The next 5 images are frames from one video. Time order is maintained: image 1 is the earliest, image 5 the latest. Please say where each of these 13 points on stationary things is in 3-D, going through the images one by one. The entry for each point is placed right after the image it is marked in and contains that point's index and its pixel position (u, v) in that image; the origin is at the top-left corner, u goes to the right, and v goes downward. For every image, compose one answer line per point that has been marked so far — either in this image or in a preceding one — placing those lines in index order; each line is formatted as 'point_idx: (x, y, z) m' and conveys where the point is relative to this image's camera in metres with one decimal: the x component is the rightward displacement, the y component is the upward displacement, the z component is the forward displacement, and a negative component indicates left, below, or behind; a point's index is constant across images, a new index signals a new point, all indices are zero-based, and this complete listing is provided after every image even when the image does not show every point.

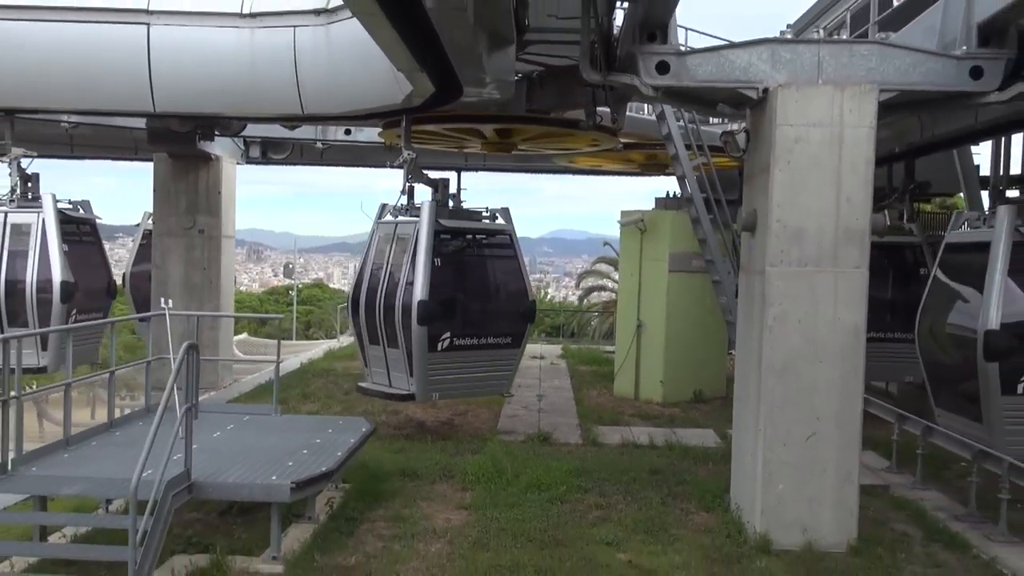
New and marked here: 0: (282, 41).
0: (-2.2, +2.4, +9.0) m
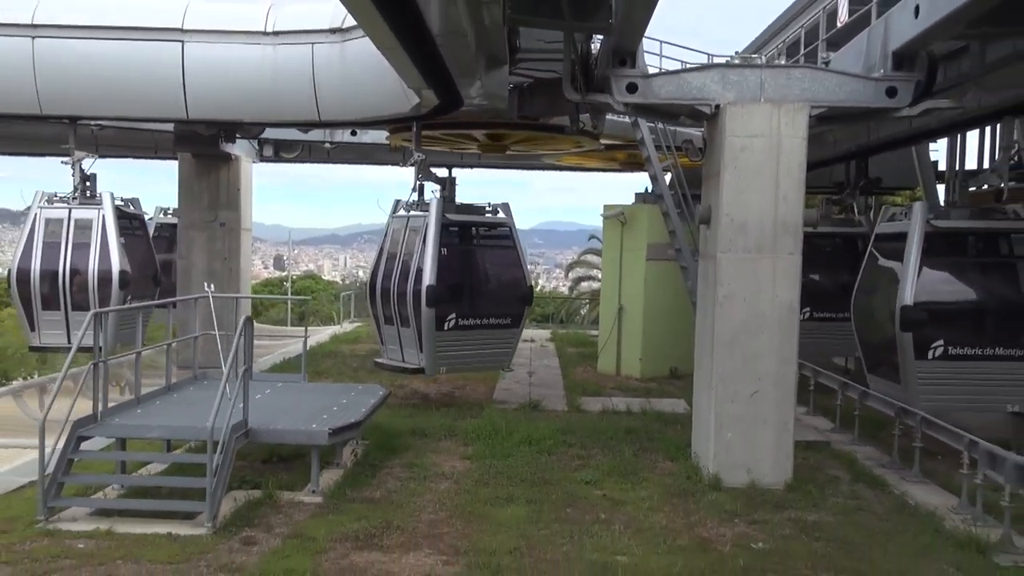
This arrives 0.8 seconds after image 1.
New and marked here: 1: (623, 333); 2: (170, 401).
0: (-2.3, +2.5, +10.2) m
1: (+1.5, -0.6, +12.8) m
2: (-2.6, -0.9, +7.2) m
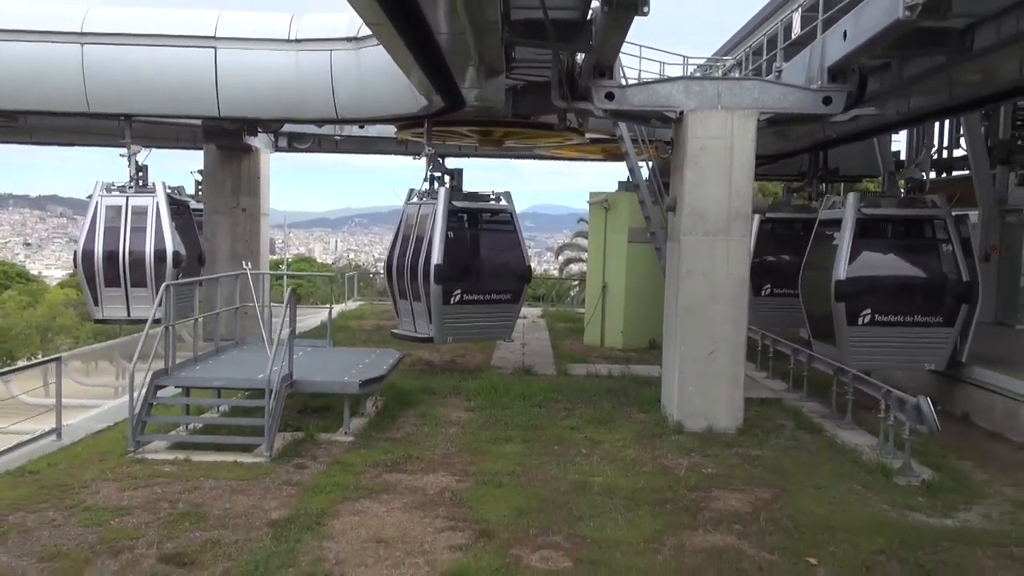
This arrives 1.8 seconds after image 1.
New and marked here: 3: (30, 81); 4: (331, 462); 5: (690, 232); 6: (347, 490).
0: (-2.3, +2.8, +11.5) m
1: (+1.5, -0.3, +14.2) m
2: (-2.7, -0.7, +8.6) m
3: (-5.9, +2.5, +11.4) m
4: (-1.4, -1.3, +7.1) m
5: (+1.6, +0.5, +8.5) m
6: (-1.1, -1.4, +6.3) m
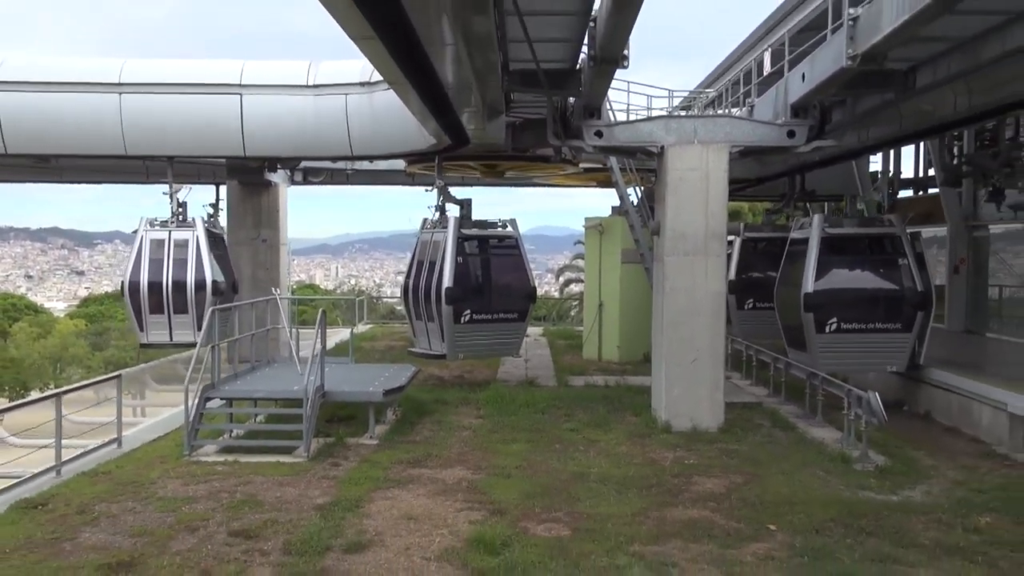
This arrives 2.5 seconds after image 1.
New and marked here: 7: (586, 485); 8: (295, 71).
0: (-2.4, +2.5, +12.6) m
1: (+1.5, -0.6, +15.2) m
2: (-2.6, -0.9, +9.6) m
3: (-5.9, +2.2, +12.5) m
4: (-1.3, -1.5, +8.1) m
5: (+1.6, +0.4, +9.5) m
6: (-1.0, -1.5, +7.3) m
7: (+0.6, -1.5, +7.3) m
8: (-3.0, +3.0, +13.0) m
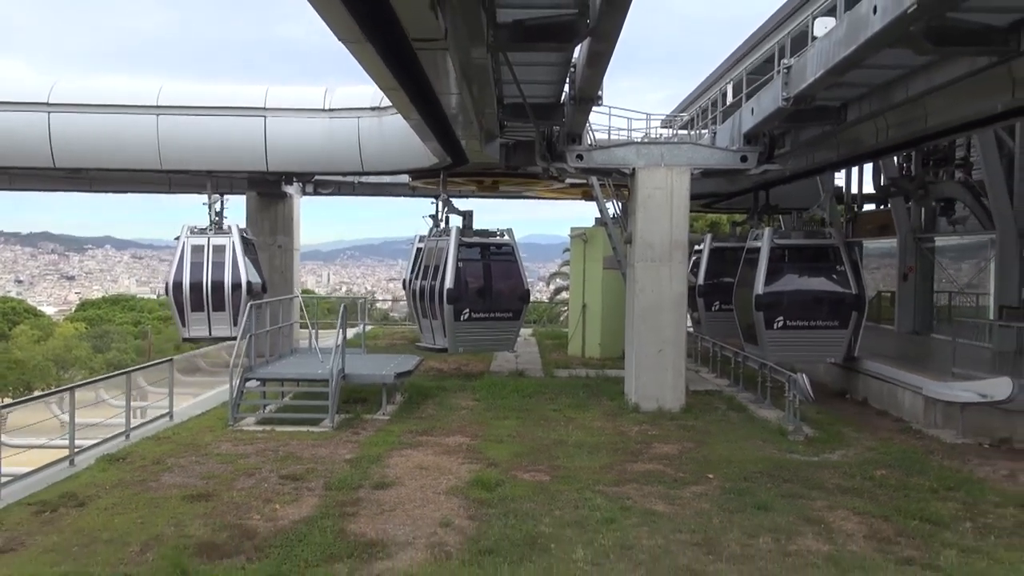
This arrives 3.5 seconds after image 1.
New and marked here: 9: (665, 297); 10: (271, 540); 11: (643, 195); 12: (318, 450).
0: (-2.5, +2.5, +14.2) m
1: (+1.4, -0.7, +16.8) m
2: (-2.7, -0.9, +11.2) m
3: (-6.0, +2.2, +14.1) m
4: (-1.4, -1.5, +9.7) m
5: (+1.5, +0.3, +11.1) m
6: (-1.1, -1.5, +8.9) m
7: (+0.5, -1.5, +8.9) m
8: (-3.1, +3.0, +14.6) m
9: (+1.8, -0.1, +11.1) m
10: (-1.5, -1.6, +5.9) m
11: (+1.6, +1.1, +11.1) m
12: (-1.8, -1.5, +8.6) m
